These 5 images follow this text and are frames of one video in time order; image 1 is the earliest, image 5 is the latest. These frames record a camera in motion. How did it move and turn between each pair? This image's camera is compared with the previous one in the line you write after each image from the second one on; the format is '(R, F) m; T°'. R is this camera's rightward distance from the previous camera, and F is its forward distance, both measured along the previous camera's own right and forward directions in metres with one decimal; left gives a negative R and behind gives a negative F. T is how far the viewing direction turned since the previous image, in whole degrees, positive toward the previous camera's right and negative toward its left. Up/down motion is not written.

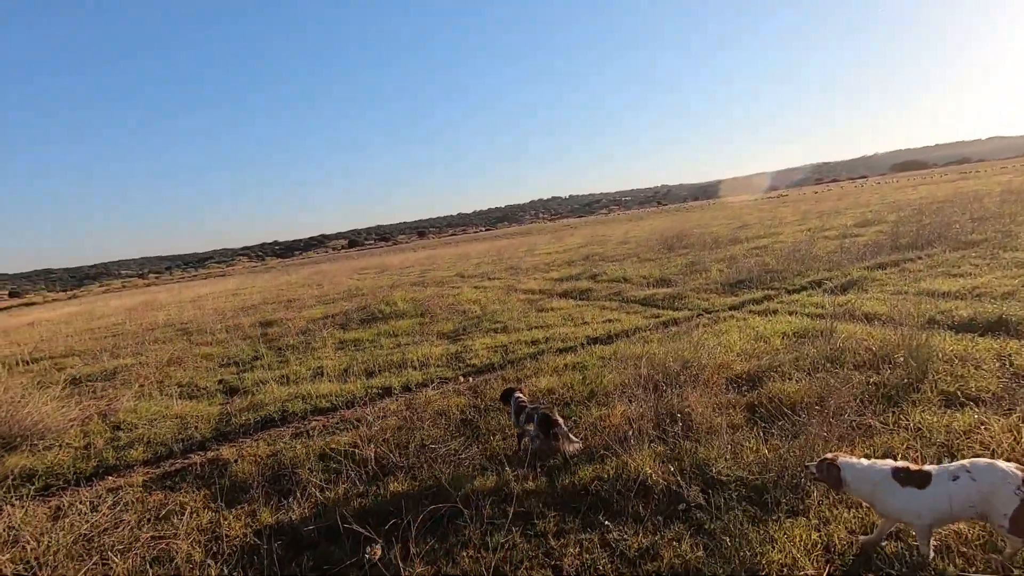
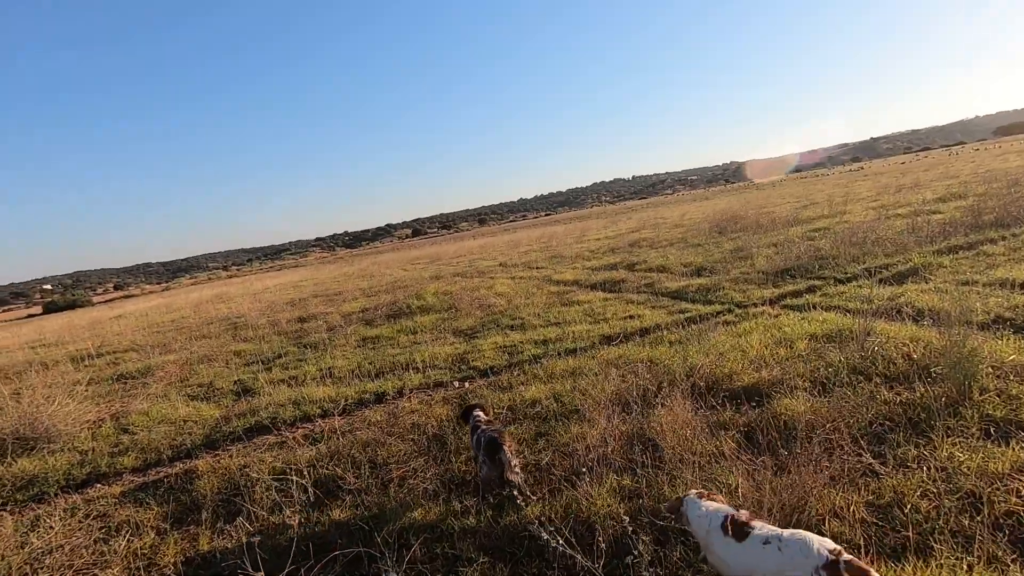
(+0.8, +0.5) m; -7°
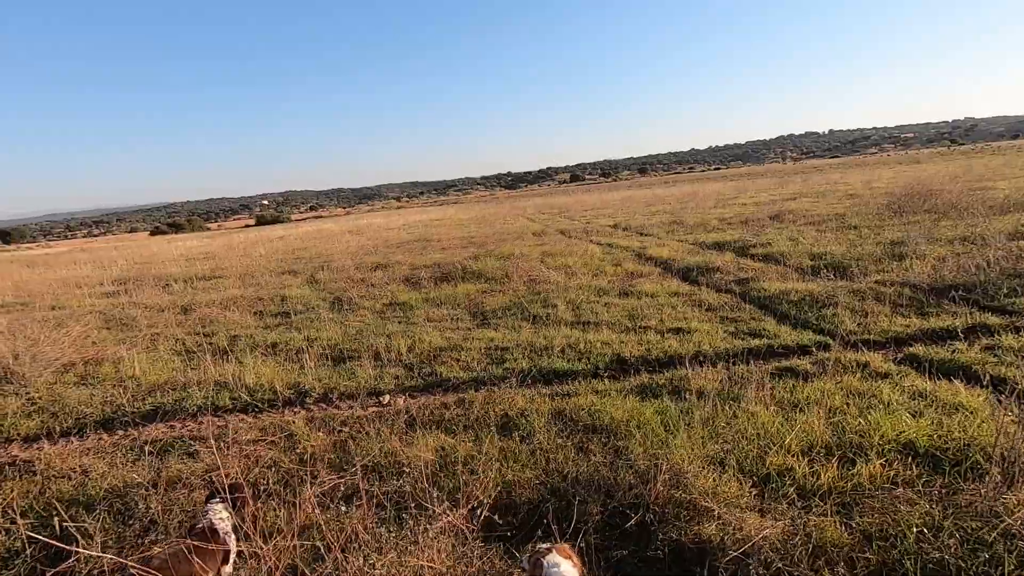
(+1.8, +2.2) m; -16°
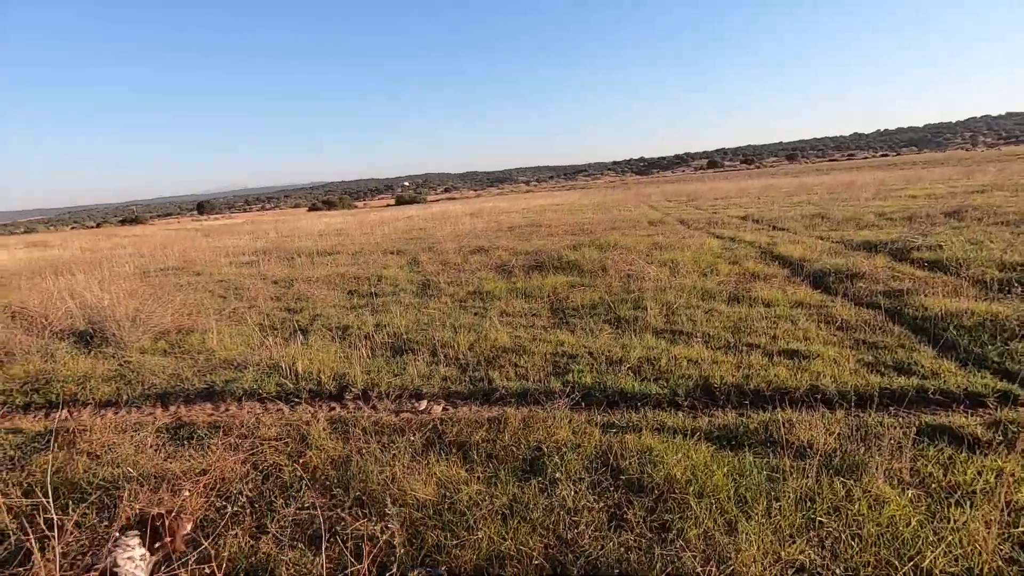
(+0.5, +0.9) m; -13°
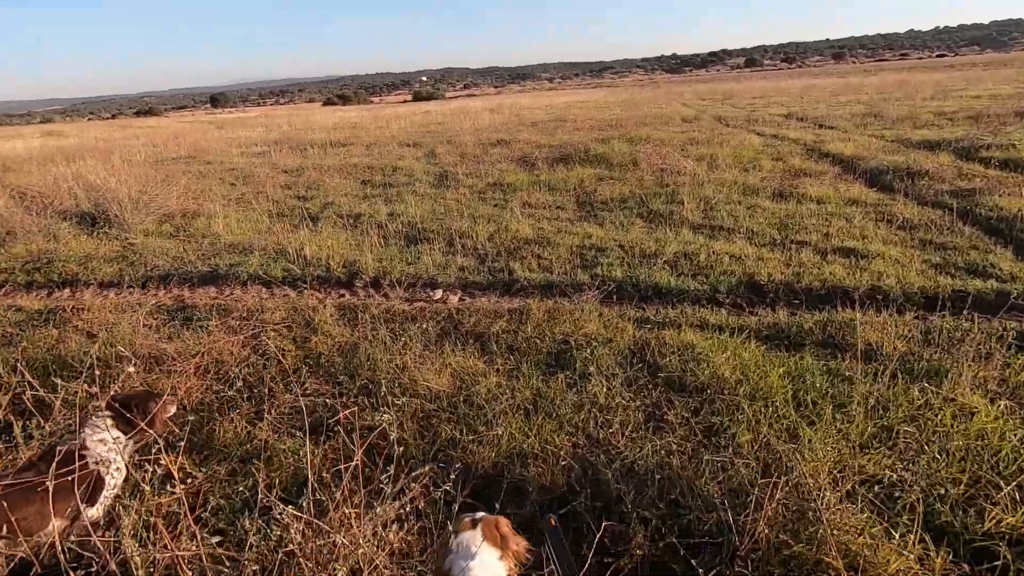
(-0.1, +0.5) m; -2°
